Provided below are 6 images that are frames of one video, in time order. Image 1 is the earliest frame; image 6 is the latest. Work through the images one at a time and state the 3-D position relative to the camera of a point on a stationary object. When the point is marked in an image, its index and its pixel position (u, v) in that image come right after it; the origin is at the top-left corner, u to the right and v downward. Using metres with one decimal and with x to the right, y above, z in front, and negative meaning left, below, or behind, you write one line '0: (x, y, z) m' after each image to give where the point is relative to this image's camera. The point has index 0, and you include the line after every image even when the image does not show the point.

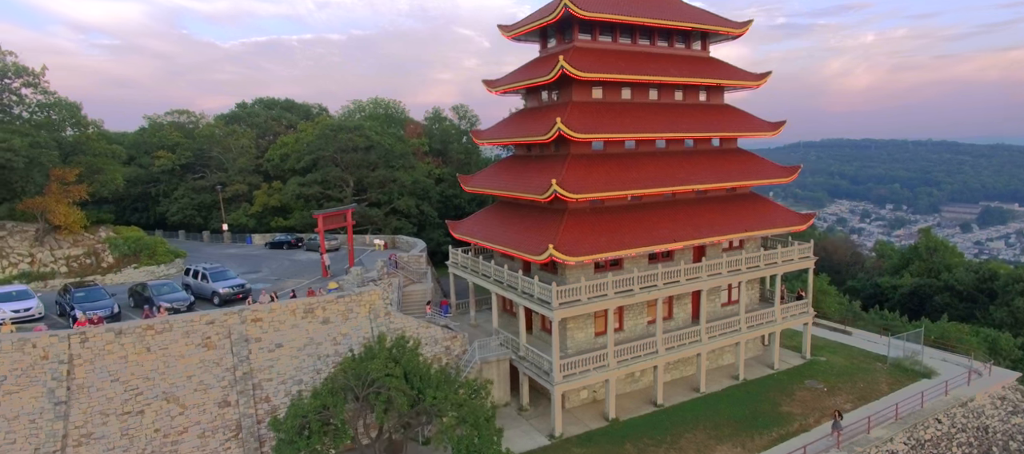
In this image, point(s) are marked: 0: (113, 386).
0: (-12.3, -4.9, +19.5) m
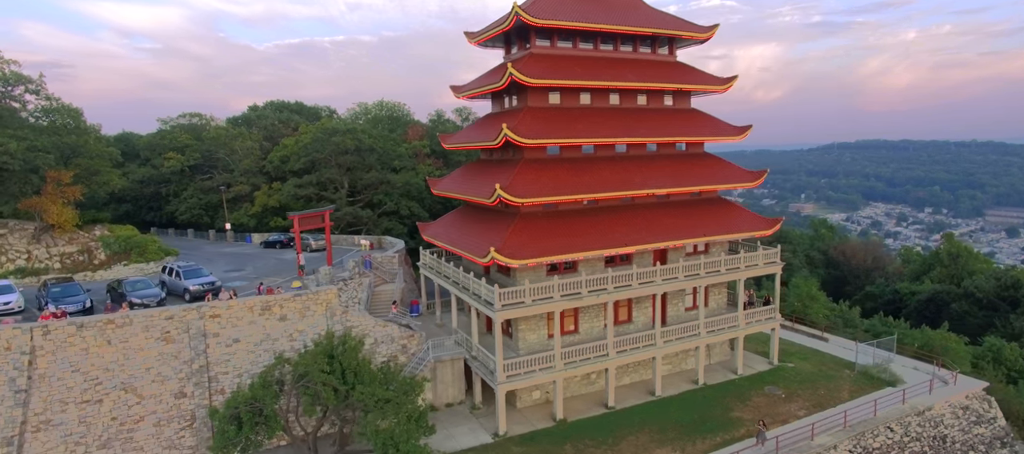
0: (-14.5, -5.0, +21.1) m
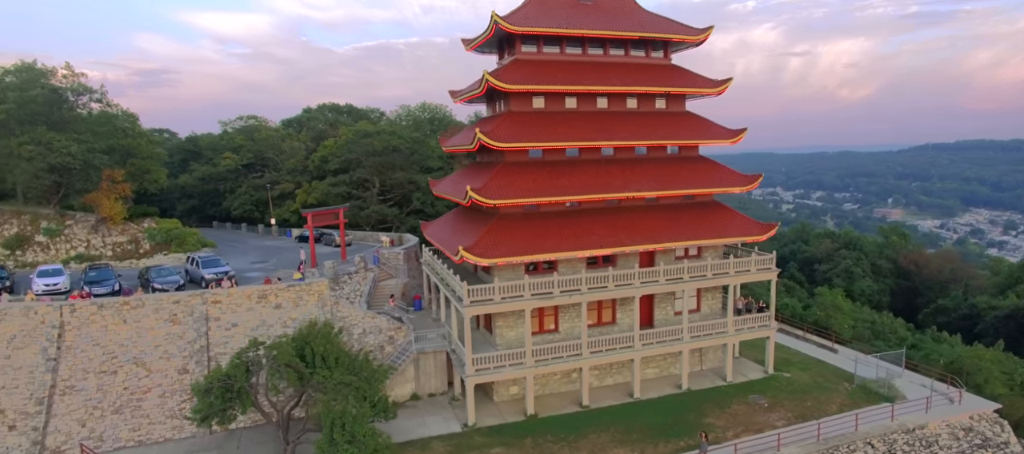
0: (-16.0, -4.7, +24.2) m
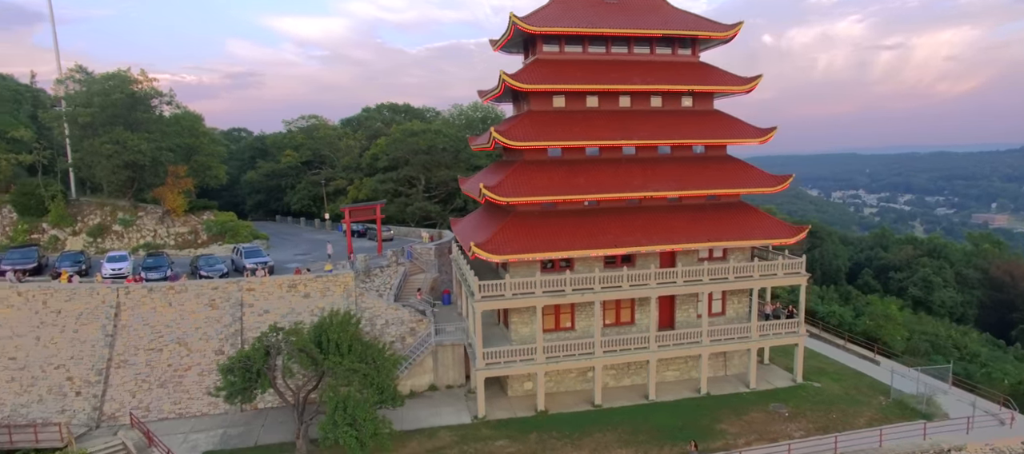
0: (-15.6, -4.3, +26.6) m
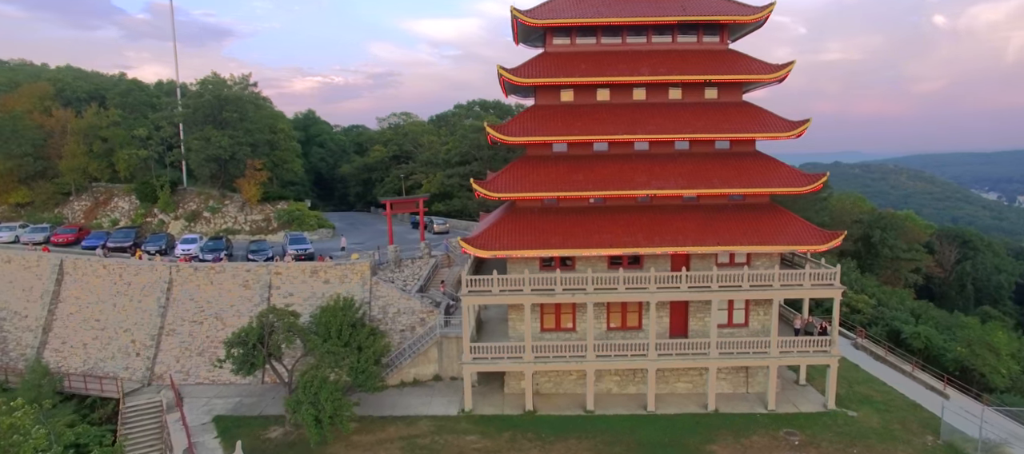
0: (-15.4, -3.6, +30.1) m
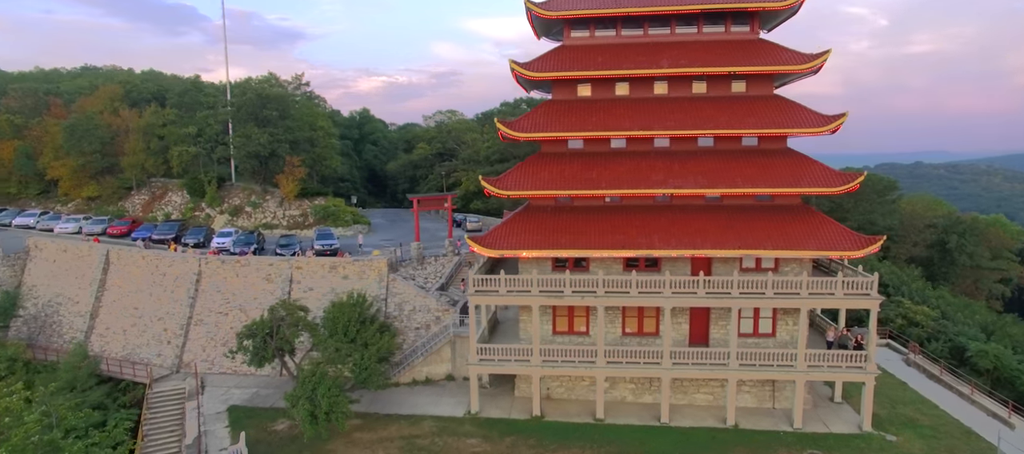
0: (-14.5, -3.3, +31.0) m
